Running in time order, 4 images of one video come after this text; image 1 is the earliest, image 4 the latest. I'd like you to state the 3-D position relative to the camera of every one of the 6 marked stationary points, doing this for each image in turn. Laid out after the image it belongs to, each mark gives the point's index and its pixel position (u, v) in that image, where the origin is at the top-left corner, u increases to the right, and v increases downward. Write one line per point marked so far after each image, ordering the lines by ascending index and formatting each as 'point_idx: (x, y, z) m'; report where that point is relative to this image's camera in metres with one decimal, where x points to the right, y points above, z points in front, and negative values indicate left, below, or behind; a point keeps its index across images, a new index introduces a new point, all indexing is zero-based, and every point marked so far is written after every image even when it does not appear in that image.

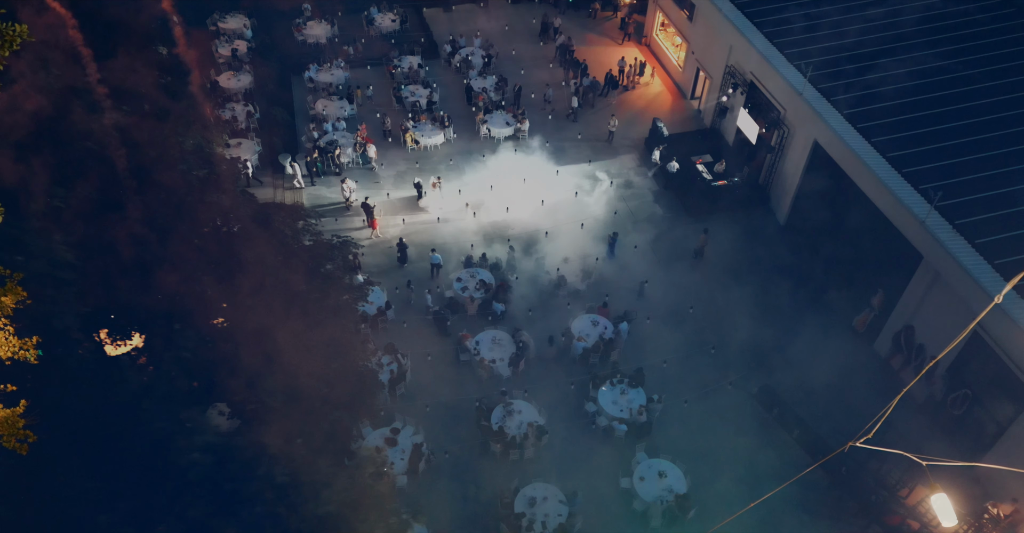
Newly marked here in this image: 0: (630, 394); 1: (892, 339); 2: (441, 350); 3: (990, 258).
0: (+2.8, -3.1, +16.6) m
1: (+10.4, -1.9, +18.5) m
2: (-2.0, -2.2, +18.8) m
3: (+10.9, +0.2, +15.3) m
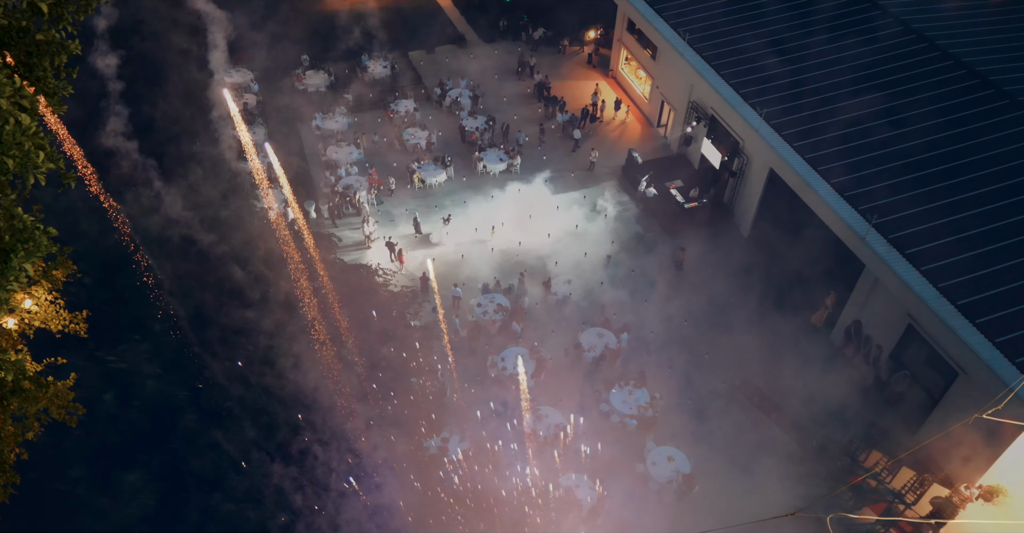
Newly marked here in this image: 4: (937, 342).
0: (+3.7, -3.8, +20.0) m
1: (+11.0, -2.1, +22.4) m
2: (-1.3, -3.2, +21.8) m
3: (+11.6, +0.1, +19.2) m
4: (+11.5, -2.1, +18.3) m
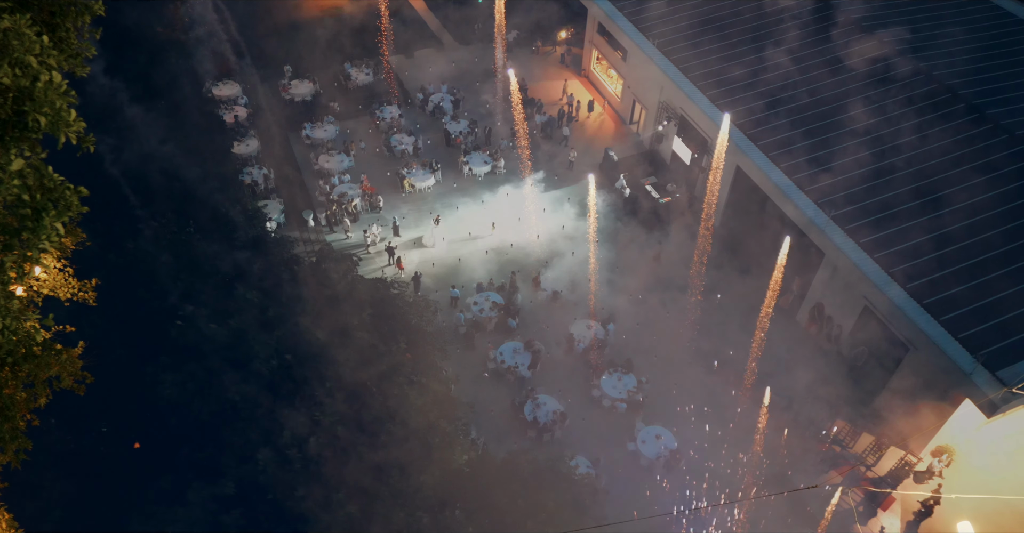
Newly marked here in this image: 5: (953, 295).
0: (+3.7, -3.7, +22.0) m
1: (+10.8, -1.7, +24.6) m
2: (-1.4, -3.3, +23.6) m
3: (+11.4, +0.4, +21.5) m
4: (+11.5, -1.7, +20.6) m
5: (+13.2, -0.8, +19.9) m
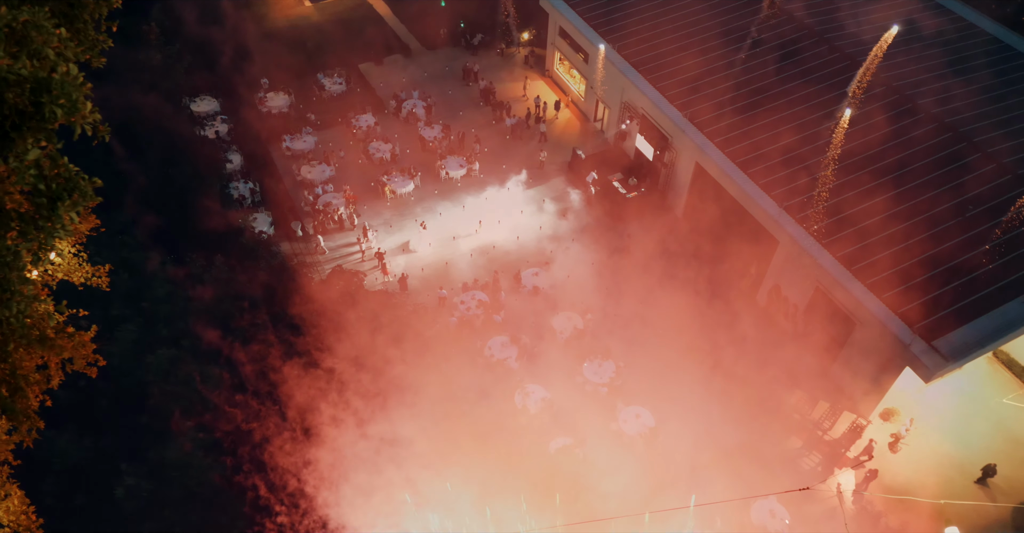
0: (+3.3, -3.5, +24.0) m
1: (+10.2, -1.2, +27.0) m
2: (-1.9, -3.3, +25.4) m
3: (+10.9, +0.9, +23.9) m
4: (+11.1, -1.2, +23.0) m
5: (+12.8, -0.3, +22.4) m
